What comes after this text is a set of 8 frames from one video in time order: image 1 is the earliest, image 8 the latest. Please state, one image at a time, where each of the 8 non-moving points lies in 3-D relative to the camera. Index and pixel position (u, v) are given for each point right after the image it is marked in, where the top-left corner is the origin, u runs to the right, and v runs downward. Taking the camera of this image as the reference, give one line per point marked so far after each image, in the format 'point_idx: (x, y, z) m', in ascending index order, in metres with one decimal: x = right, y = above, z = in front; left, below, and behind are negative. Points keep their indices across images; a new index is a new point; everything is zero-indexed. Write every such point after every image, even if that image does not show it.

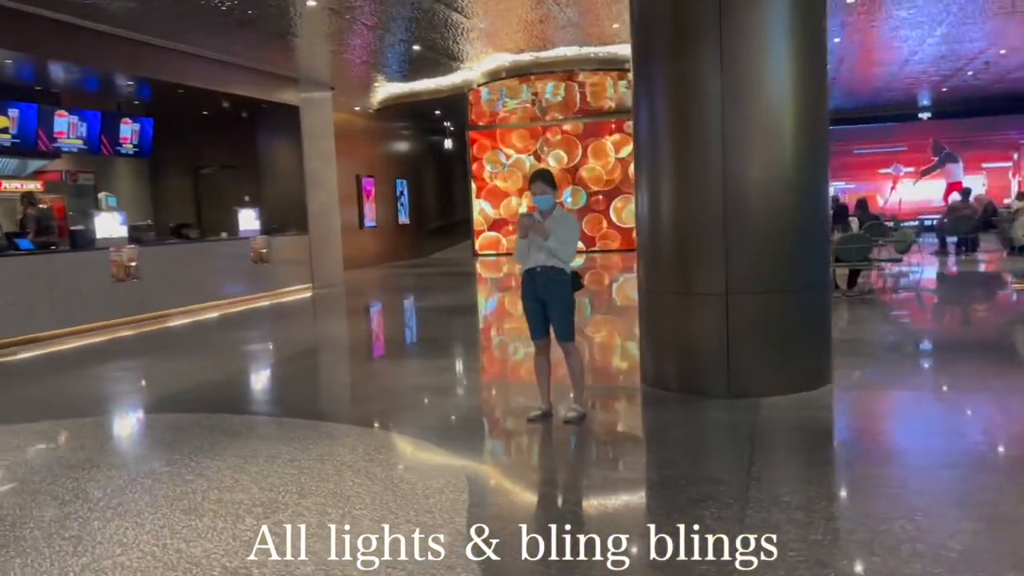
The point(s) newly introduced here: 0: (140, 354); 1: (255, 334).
0: (-3.7, -0.7, +7.7) m
1: (-3.1, -0.5, +9.2) m
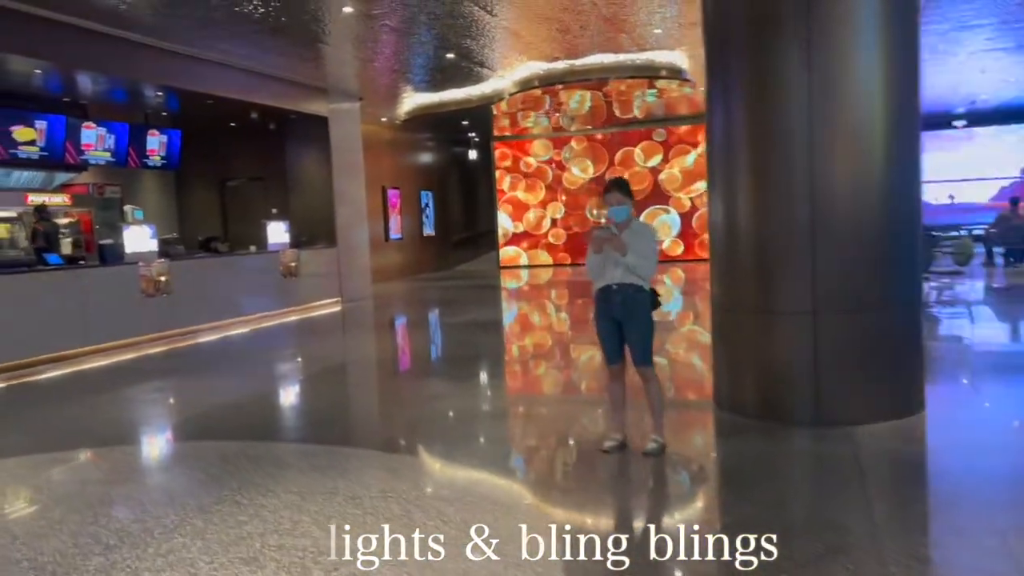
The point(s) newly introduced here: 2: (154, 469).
0: (-3.3, -0.8, +7.5) m
1: (-2.6, -0.7, +8.9) m
2: (-1.8, -0.9, +3.8) m
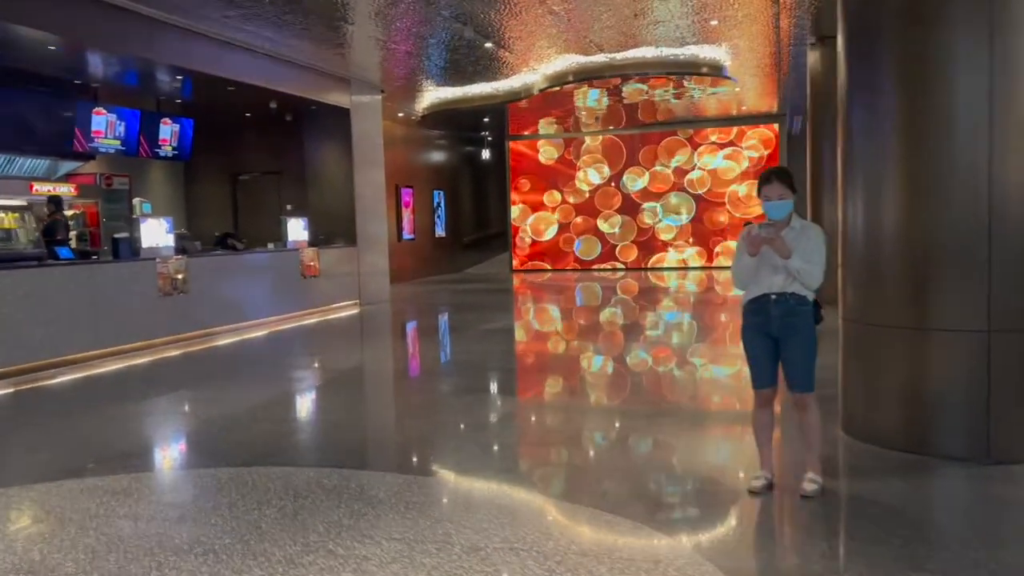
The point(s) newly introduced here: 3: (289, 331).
0: (-2.8, -0.8, +6.8) m
1: (-2.2, -0.7, +8.3) m
2: (-1.3, -0.9, +3.3) m
3: (-2.7, -0.5, +9.5) m
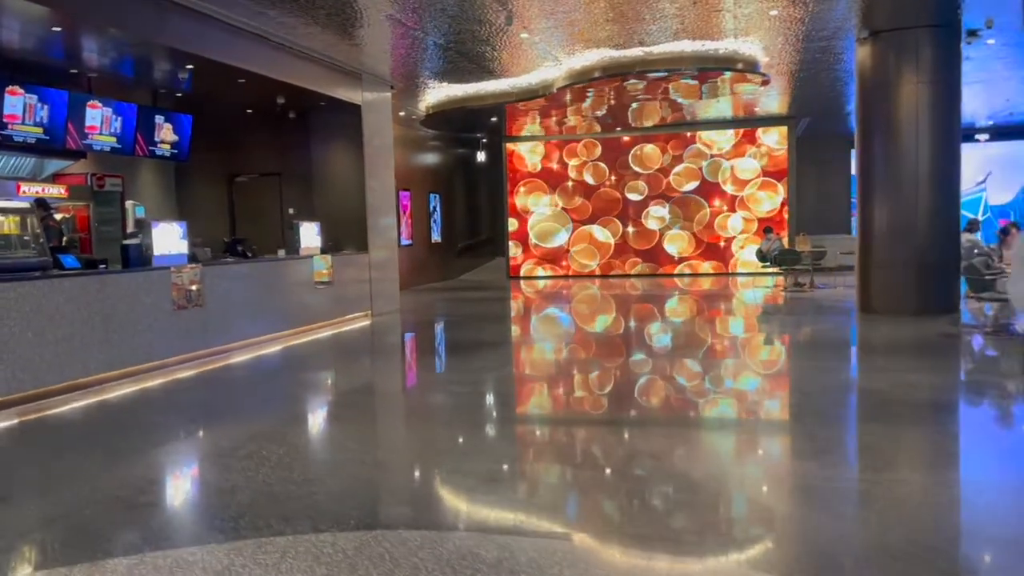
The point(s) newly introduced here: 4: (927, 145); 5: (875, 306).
0: (-2.3, -0.9, +6.1) m
1: (-1.7, -0.8, +7.5) m
2: (-0.5, -0.9, +2.5) m
3: (-2.3, -0.7, +8.7) m
4: (+4.5, +1.6, +8.5) m
5: (+4.2, -0.2, +9.0) m
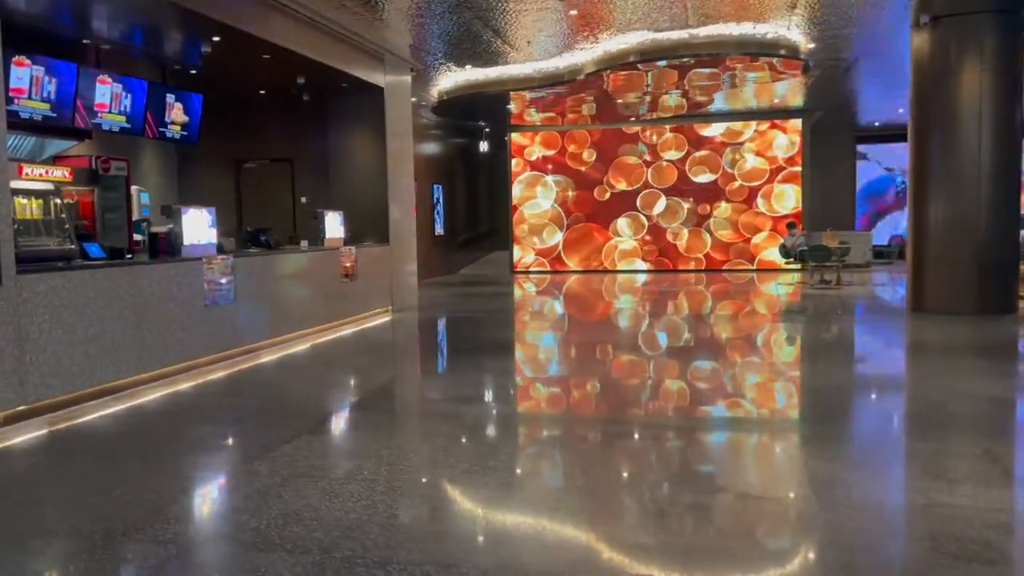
0: (-1.7, -0.9, +5.4) m
1: (-1.2, -0.8, +6.9) m
2: (+0.1, -0.9, +2.0) m
3: (-1.8, -0.6, +8.1) m
4: (+5.0, +1.6, +8.1) m
5: (+4.6, -0.2, +8.6) m
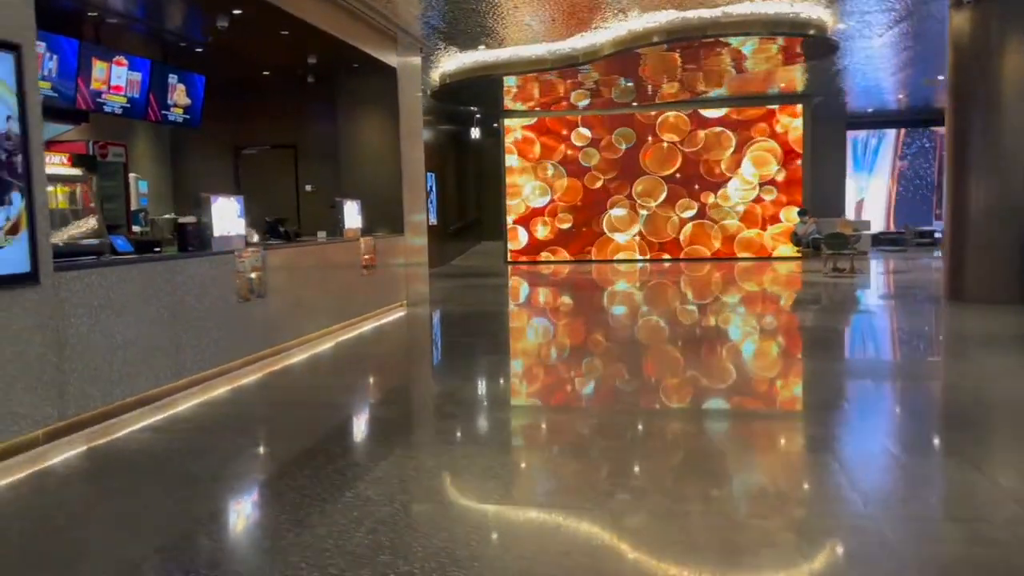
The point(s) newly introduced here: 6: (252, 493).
0: (-1.2, -0.8, +5.0) m
1: (-0.8, -0.7, +6.5) m
2: (+0.8, -0.9, +1.6) m
3: (-1.5, -0.5, +7.6) m
4: (+5.3, +1.7, +7.9) m
5: (+4.9, -0.1, +8.4) m
6: (-1.2, -1.0, +3.6) m
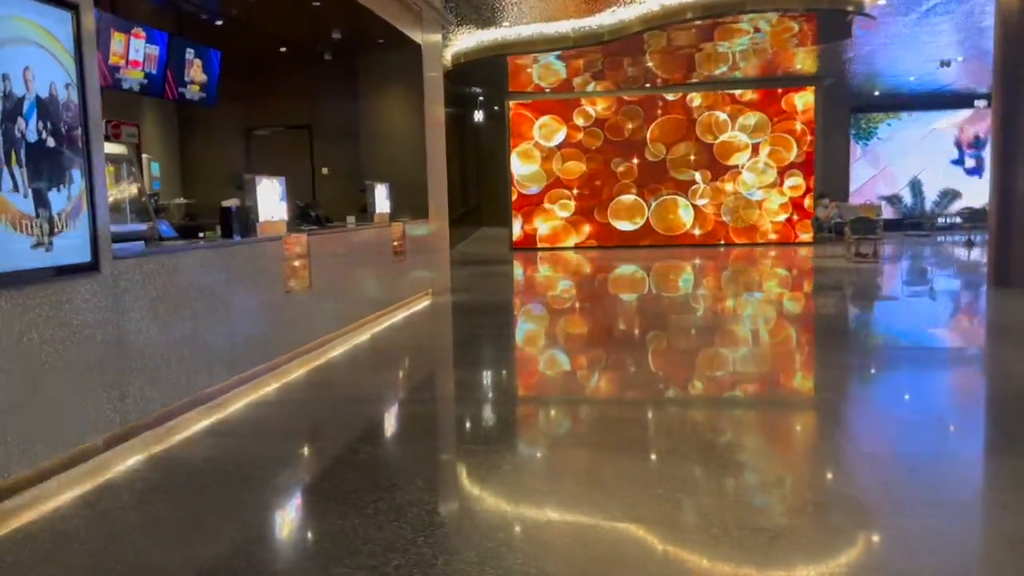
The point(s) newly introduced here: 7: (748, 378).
0: (-0.8, -0.8, +4.6) m
1: (-0.4, -0.6, +6.1) m
2: (+1.4, -0.9, +1.3) m
3: (-1.1, -0.4, +7.2) m
4: (+5.7, +1.9, +7.7) m
5: (+5.3, +0.1, +8.2) m
6: (-0.7, -0.9, +3.2) m
7: (+1.6, -0.7, +5.6) m
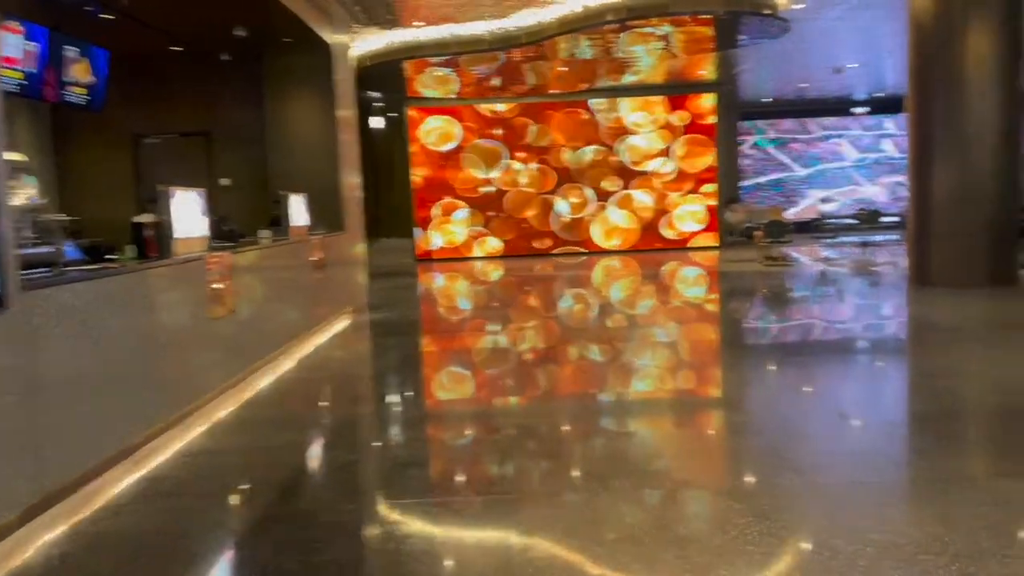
0: (-0.9, -0.9, +4.0) m
1: (-0.8, -0.8, +5.6) m
2: (+1.7, -0.9, +1.1) m
3: (-1.6, -0.6, +6.5) m
4: (+4.9, +1.9, +8.1) m
5: (+4.5, +0.1, +8.5) m
6: (-0.6, -1.0, +2.7) m
7: (+1.3, -0.7, +5.3) m
